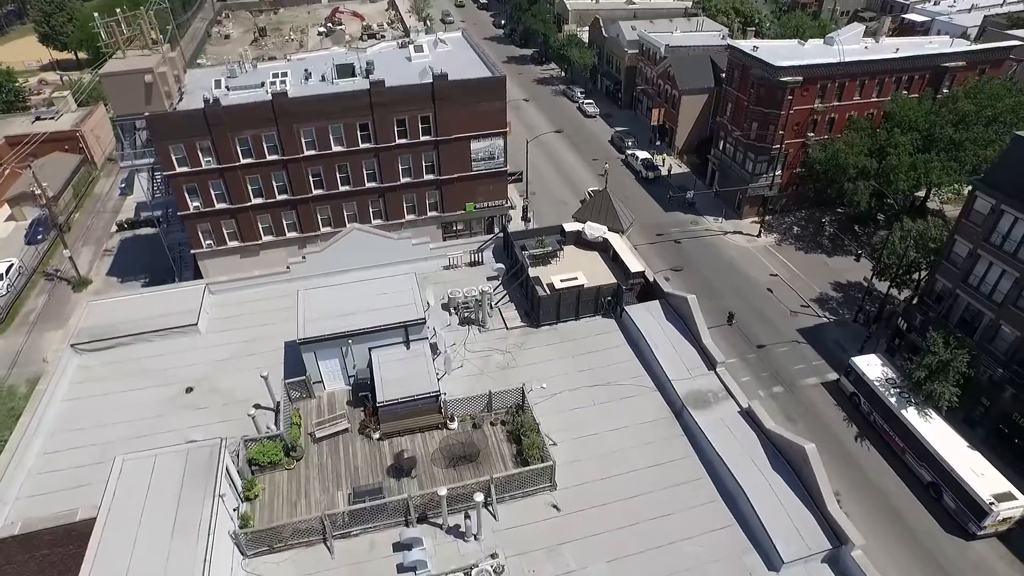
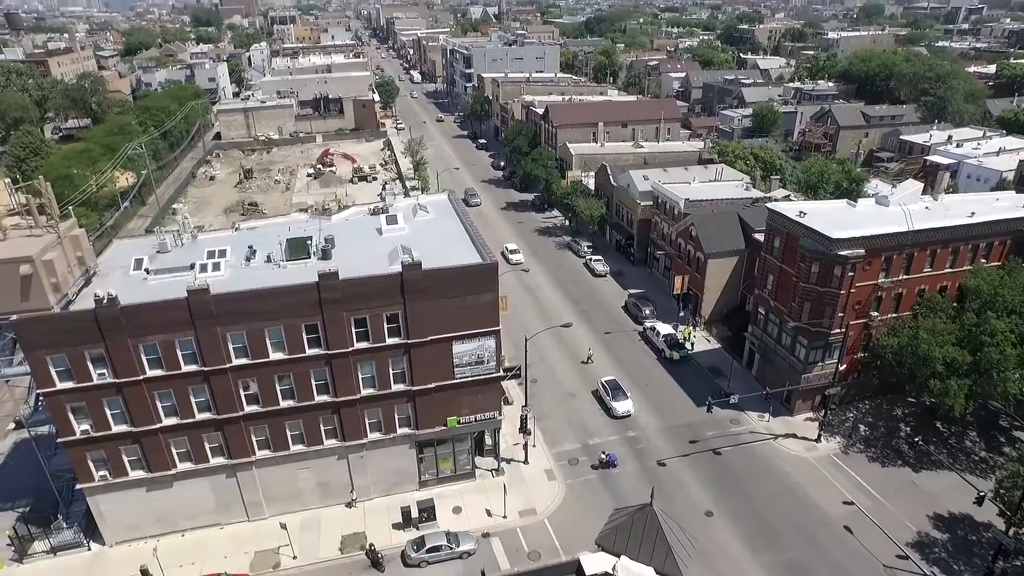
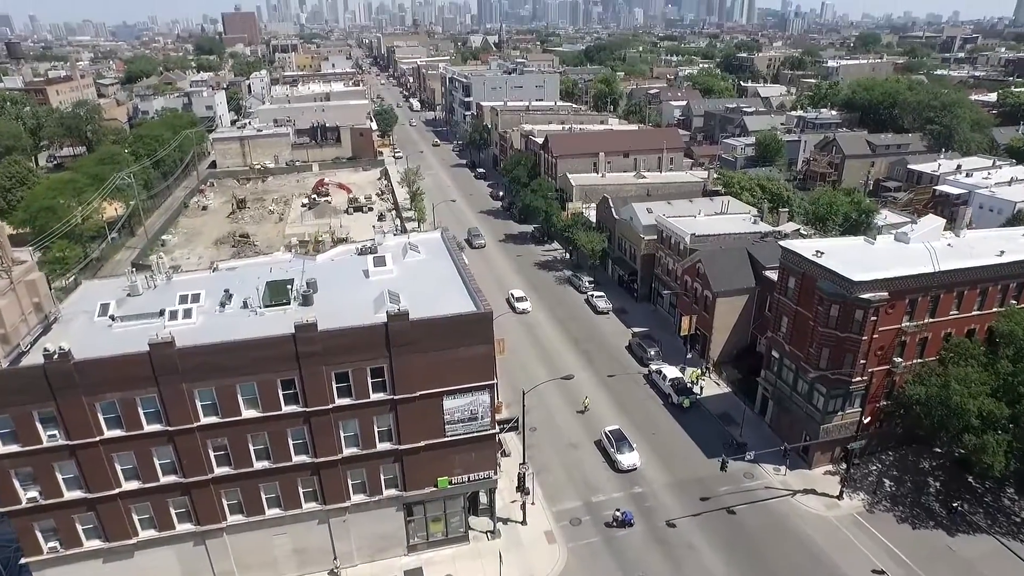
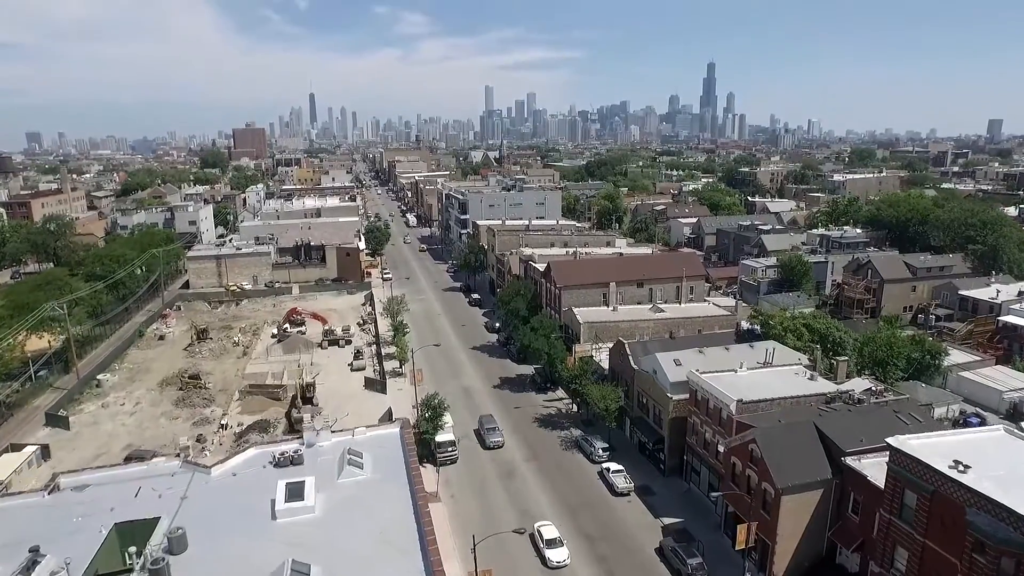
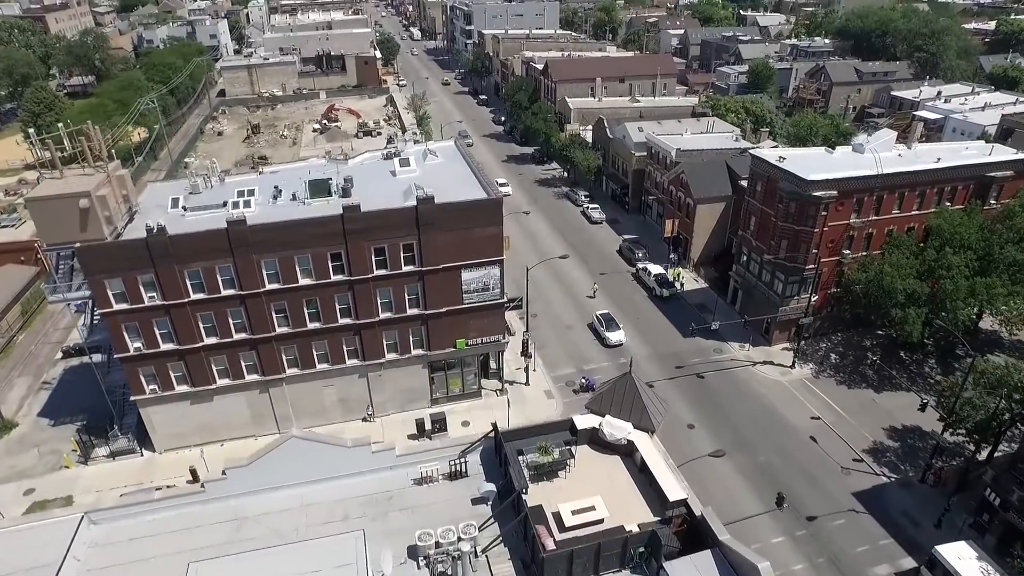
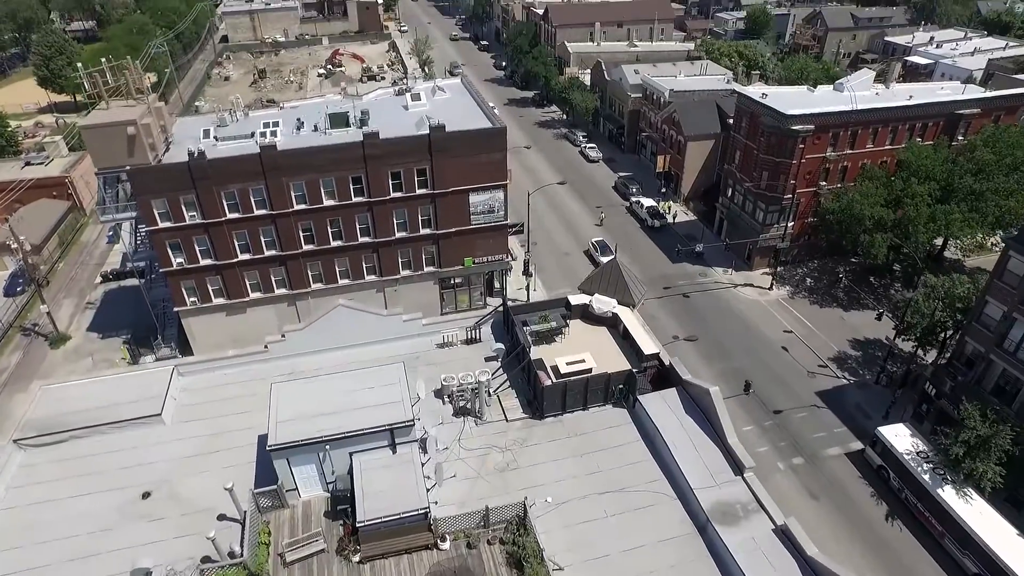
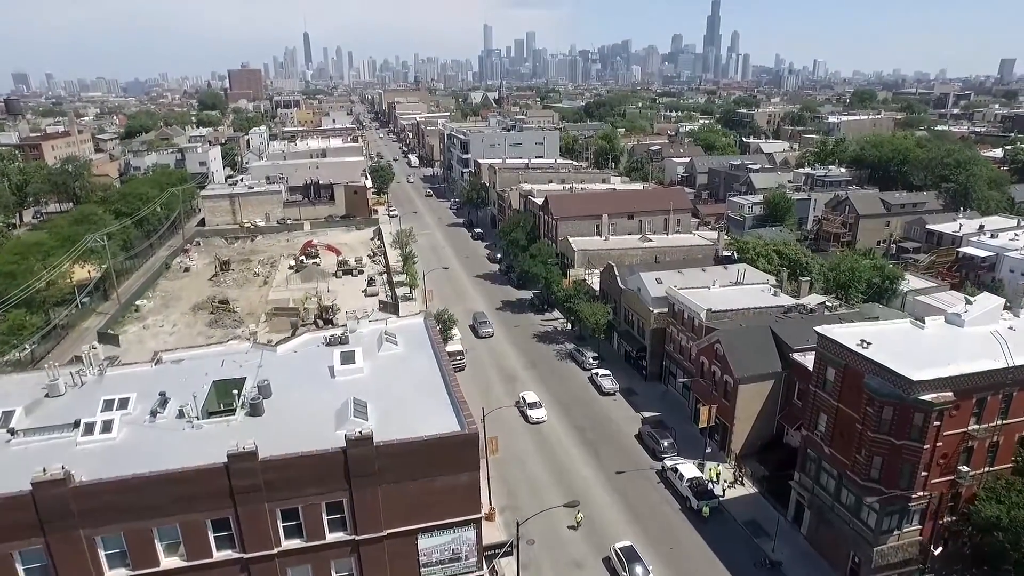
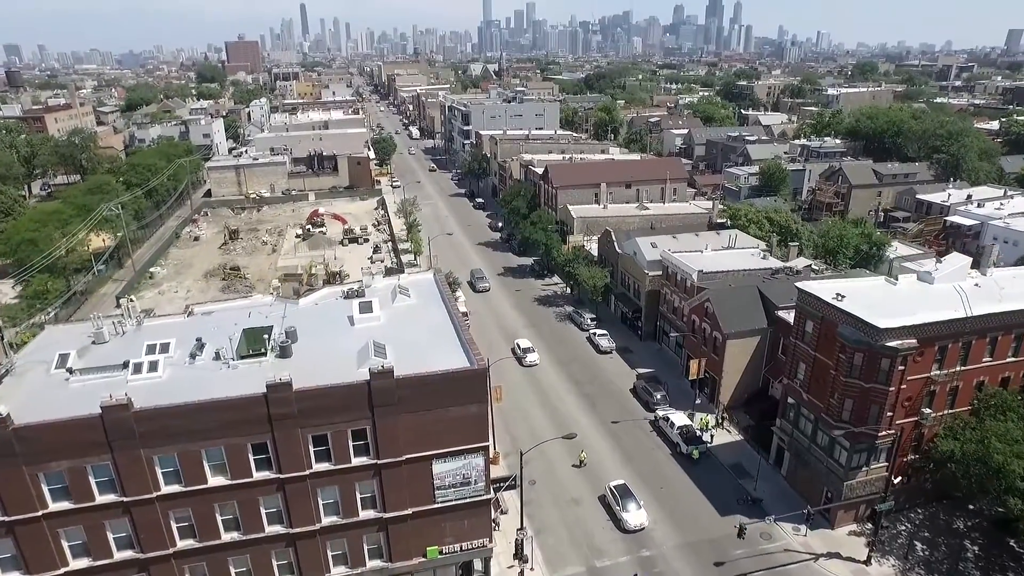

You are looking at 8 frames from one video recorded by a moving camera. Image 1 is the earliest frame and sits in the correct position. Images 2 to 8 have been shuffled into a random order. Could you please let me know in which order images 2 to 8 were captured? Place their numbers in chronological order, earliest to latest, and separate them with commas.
6, 5, 2, 3, 8, 7, 4
